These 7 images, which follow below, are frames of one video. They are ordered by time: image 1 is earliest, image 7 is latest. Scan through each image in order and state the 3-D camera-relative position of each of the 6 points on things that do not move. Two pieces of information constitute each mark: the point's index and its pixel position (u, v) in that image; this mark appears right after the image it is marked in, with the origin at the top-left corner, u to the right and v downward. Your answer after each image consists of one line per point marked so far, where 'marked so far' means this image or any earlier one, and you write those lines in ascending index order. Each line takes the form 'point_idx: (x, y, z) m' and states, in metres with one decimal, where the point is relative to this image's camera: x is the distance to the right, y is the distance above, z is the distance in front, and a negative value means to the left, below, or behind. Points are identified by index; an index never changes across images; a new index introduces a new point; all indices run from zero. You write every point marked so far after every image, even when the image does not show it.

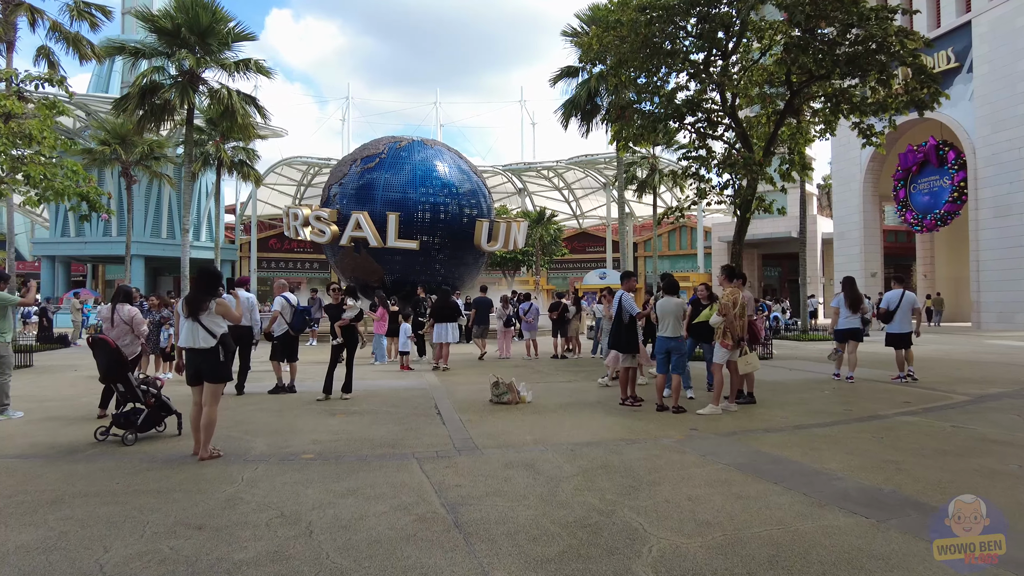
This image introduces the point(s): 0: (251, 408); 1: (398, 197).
0: (-2.8, -1.3, +7.1) m
1: (-3.1, +2.5, +18.6) m
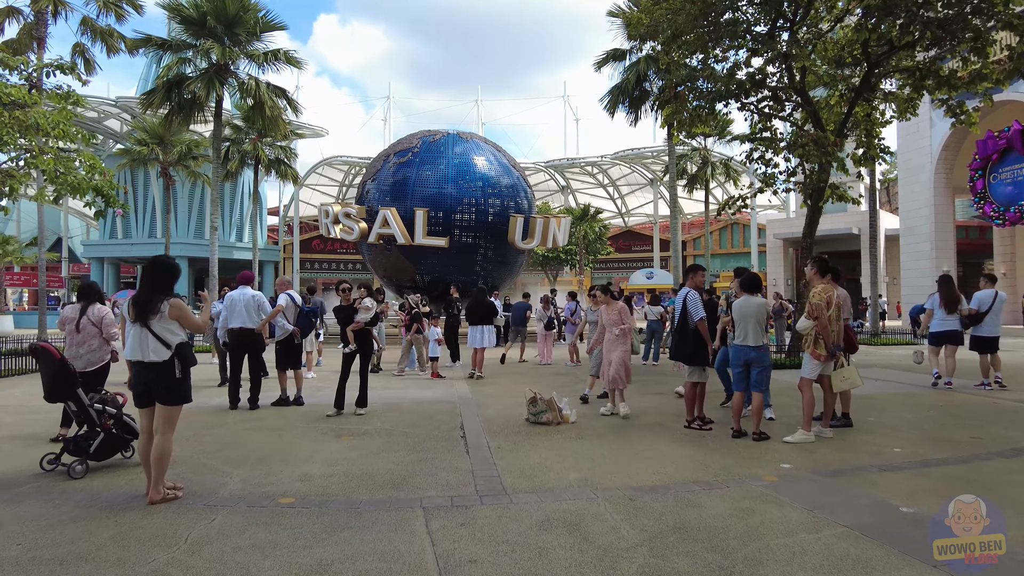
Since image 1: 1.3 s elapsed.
0: (-2.4, -1.3, +6.1) m
1: (-2.0, +2.5, +17.6) m
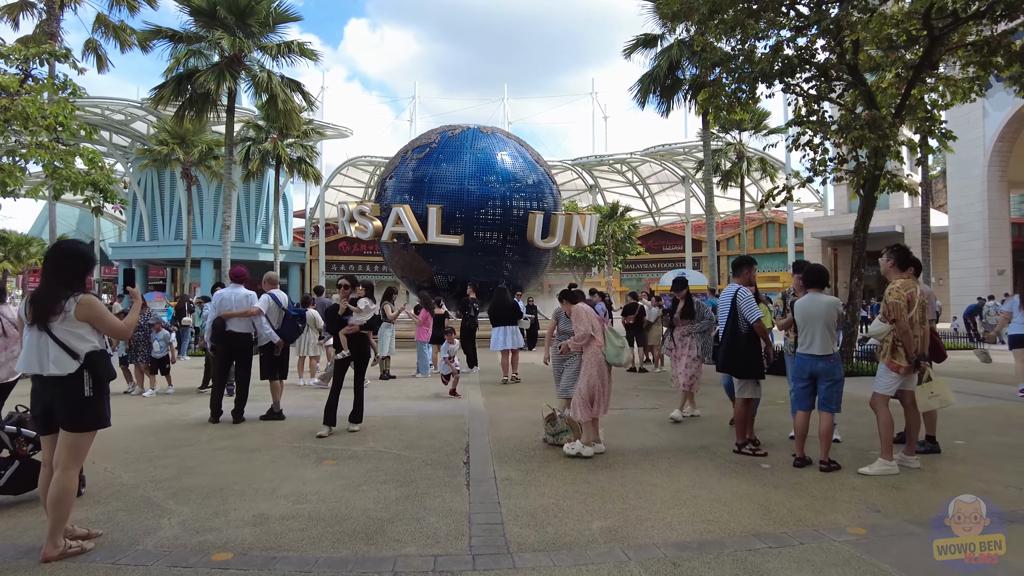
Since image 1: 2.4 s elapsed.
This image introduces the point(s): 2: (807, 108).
0: (-2.3, -1.2, +5.3) m
1: (-1.4, +2.4, +16.8) m
2: (+4.7, +2.9, +10.7) m
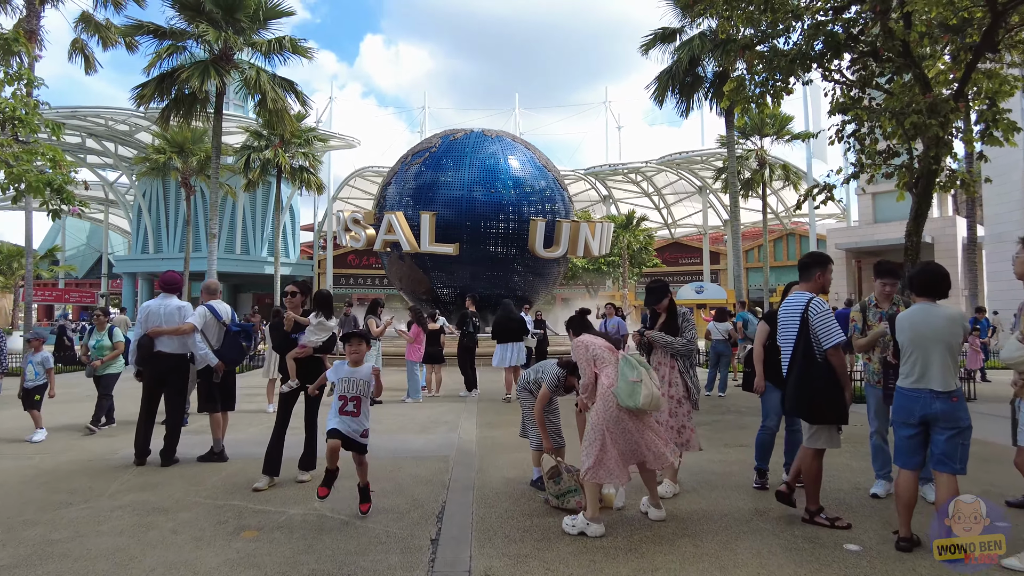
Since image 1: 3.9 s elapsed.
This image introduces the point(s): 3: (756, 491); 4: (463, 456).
0: (-2.3, -1.3, +4.1) m
1: (-1.2, +2.1, +15.6) m
2: (+4.8, +2.7, +9.5) m
3: (+1.5, -1.2, +4.2) m
4: (-0.4, -1.3, +5.3) m
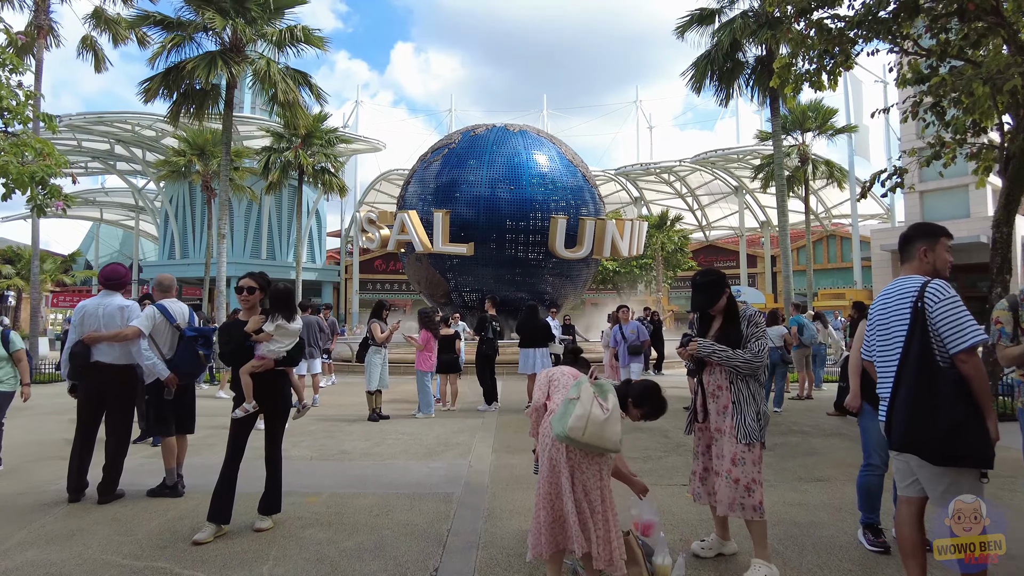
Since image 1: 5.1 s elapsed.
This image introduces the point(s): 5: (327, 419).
0: (-2.3, -1.3, +3.1) m
1: (-0.6, +2.1, +14.6) m
2: (+5.1, +2.7, +8.2) m
3: (+1.6, -1.2, +3.0) m
4: (-0.3, -1.3, +4.2) m
5: (-2.1, -1.5, +7.5) m
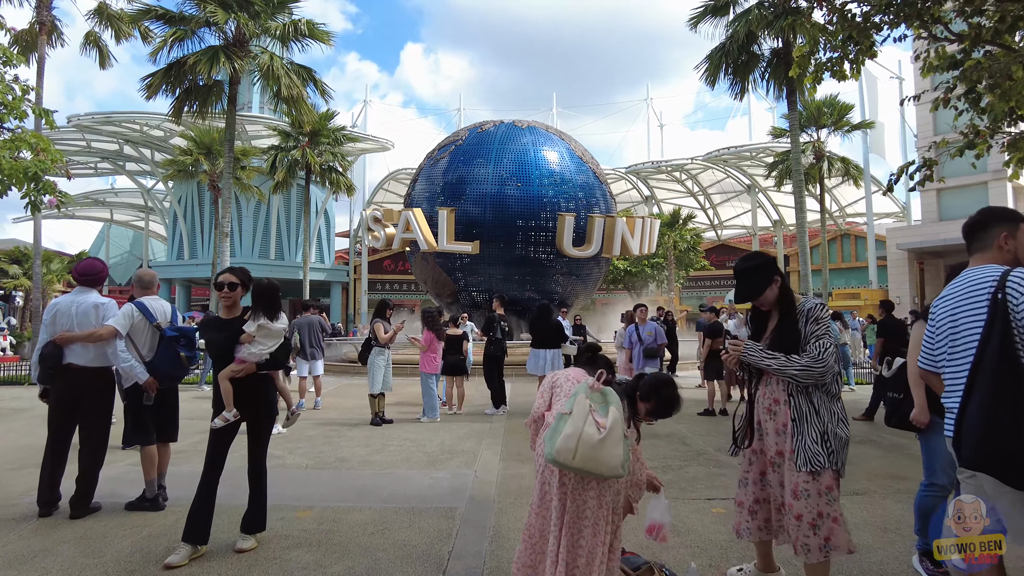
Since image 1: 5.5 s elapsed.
0: (-2.2, -1.2, +2.8) m
1: (-0.4, +2.1, +14.3) m
2: (+5.2, +2.8, +7.8) m
3: (+1.6, -1.2, +2.7) m
4: (-0.2, -1.3, +3.9) m
5: (-2.0, -1.5, +7.2) m
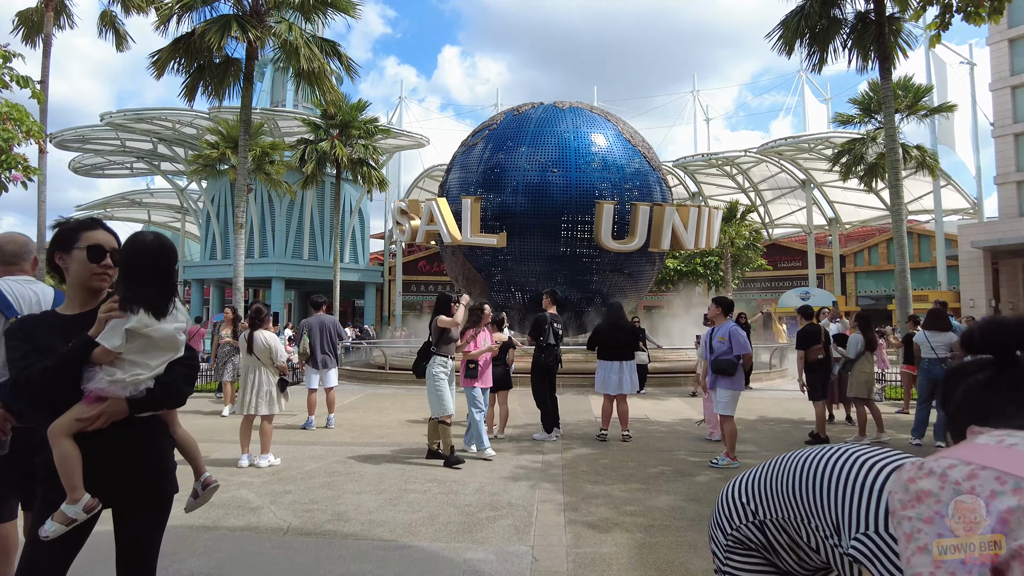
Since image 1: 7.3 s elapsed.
0: (-2.0, -1.1, +1.3) m
1: (+0.4, +2.1, +12.6) m
2: (+5.7, +2.8, +5.9) m
3: (+1.9, -1.1, +0.9) m
4: (+0.1, -1.2, +2.2) m
5: (-1.5, -1.4, +5.7) m
